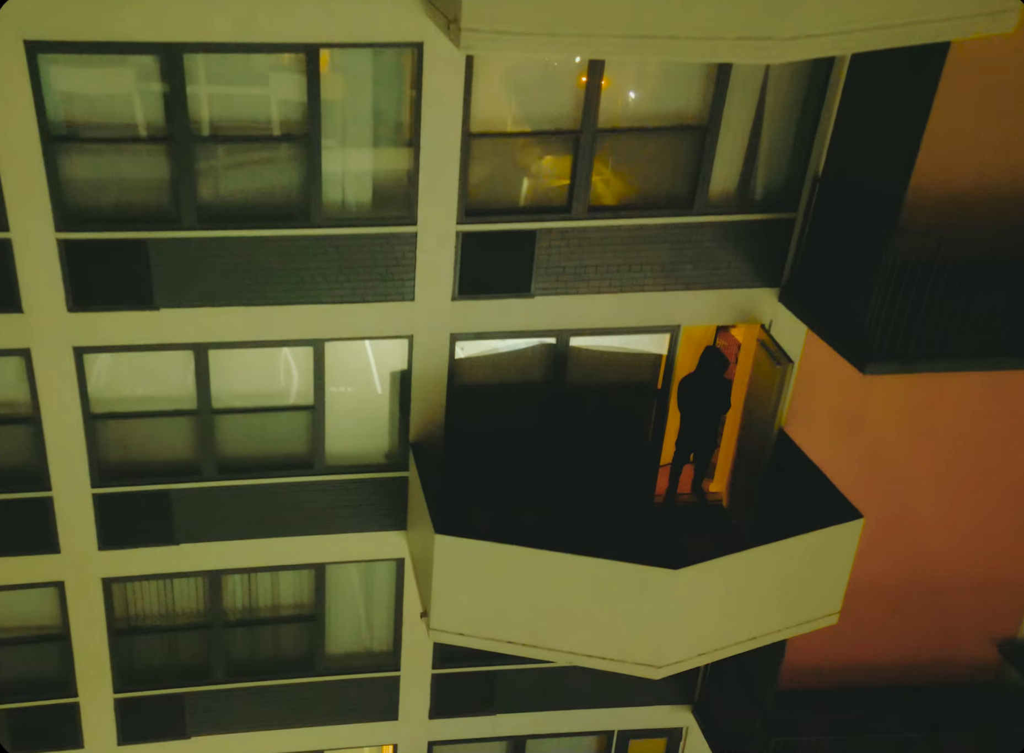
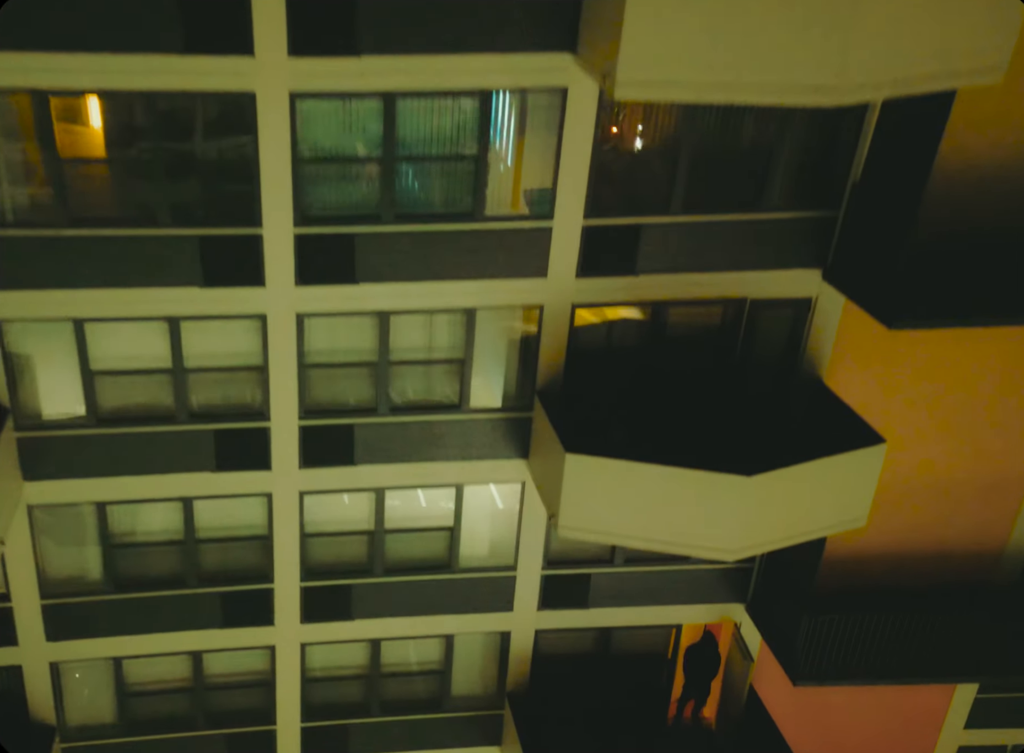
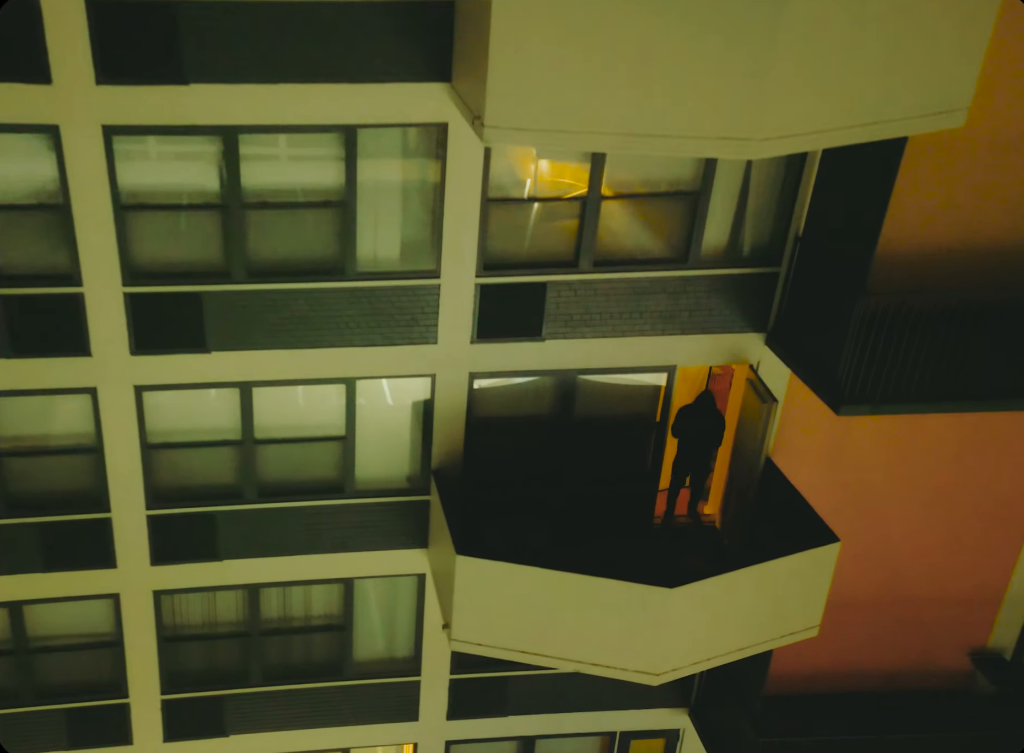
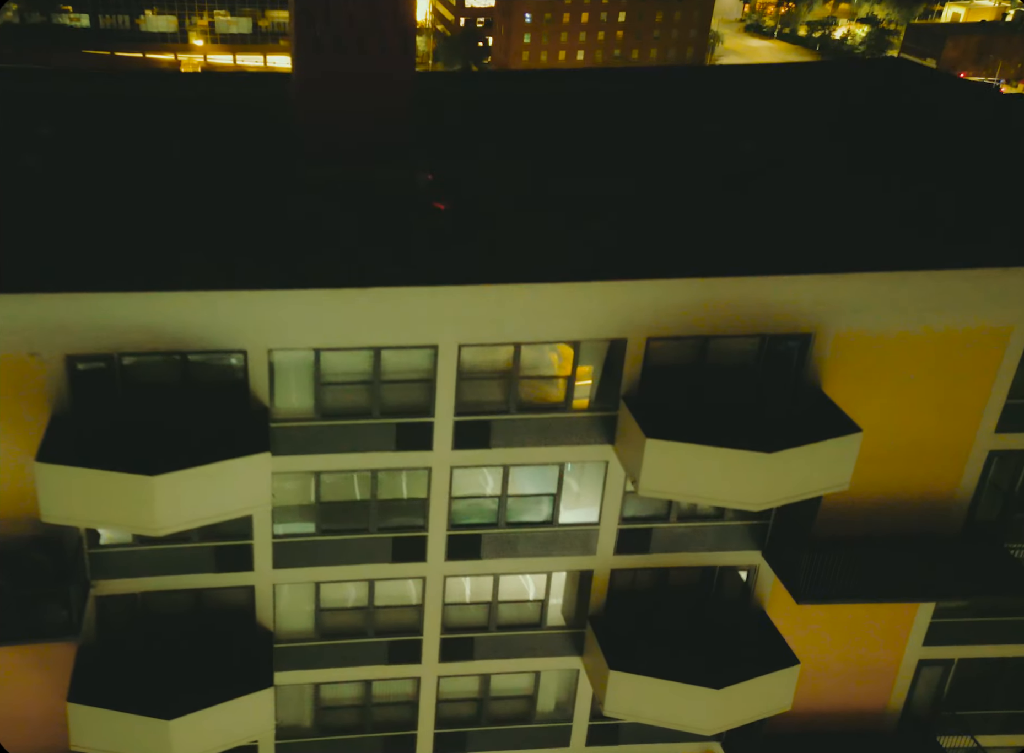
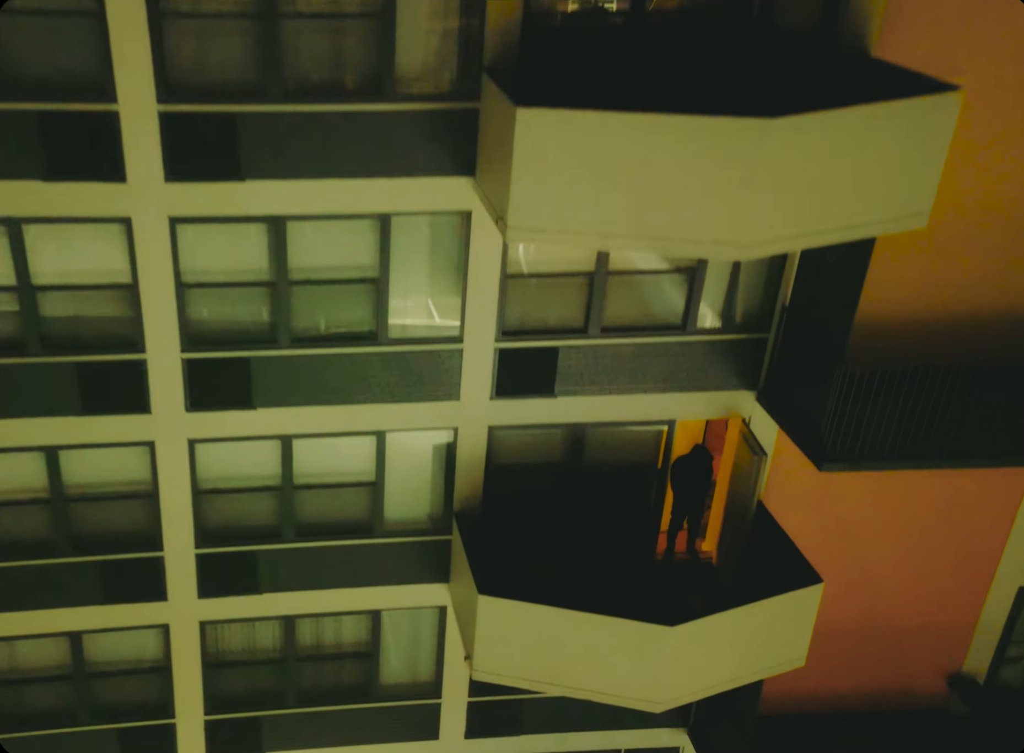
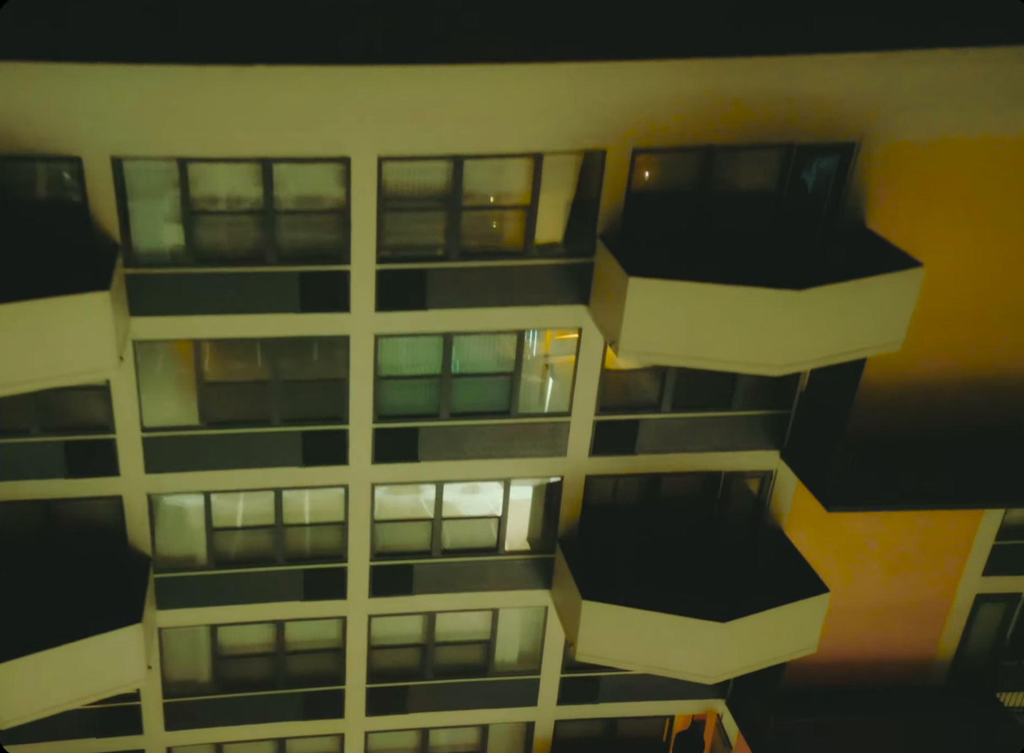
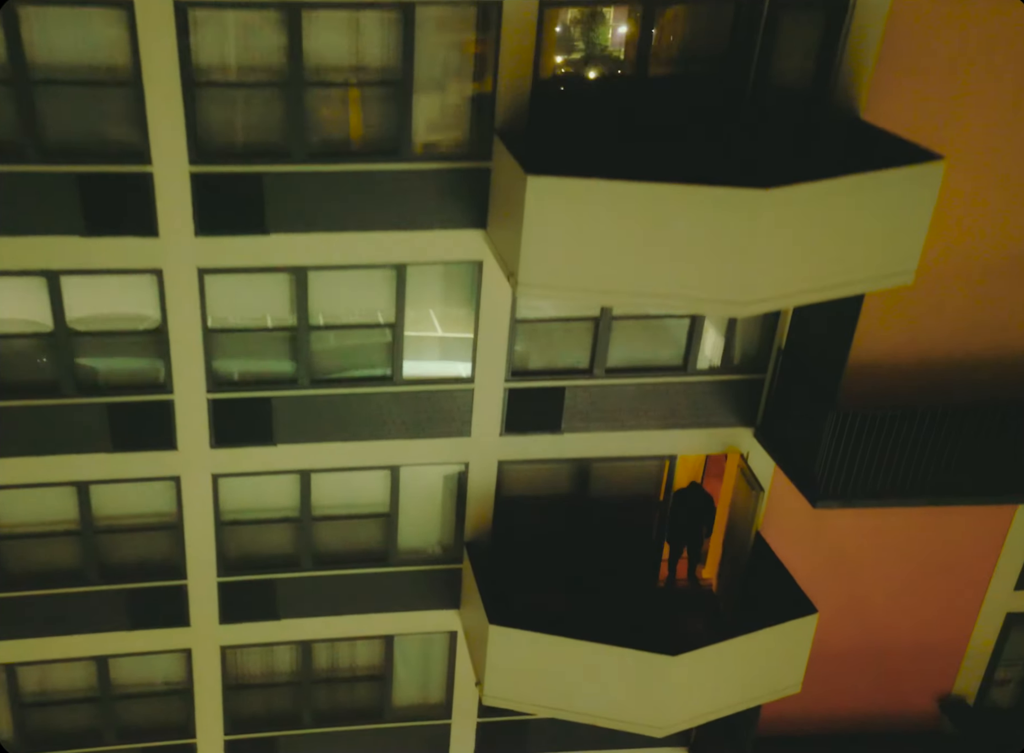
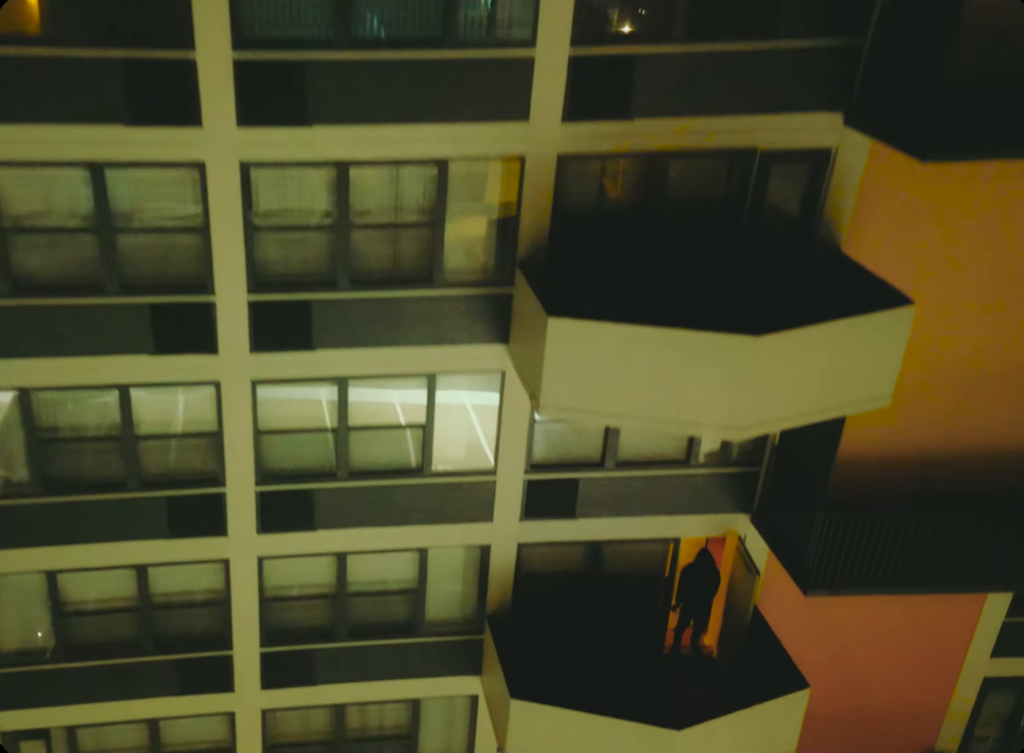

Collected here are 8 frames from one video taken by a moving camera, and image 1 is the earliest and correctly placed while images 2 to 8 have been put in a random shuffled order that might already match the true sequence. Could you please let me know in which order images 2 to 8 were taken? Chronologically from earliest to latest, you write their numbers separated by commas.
3, 5, 7, 8, 2, 6, 4
